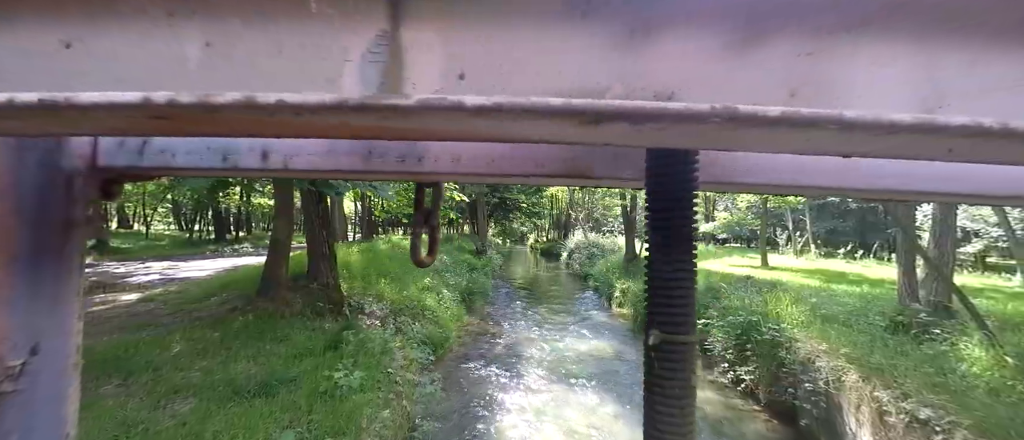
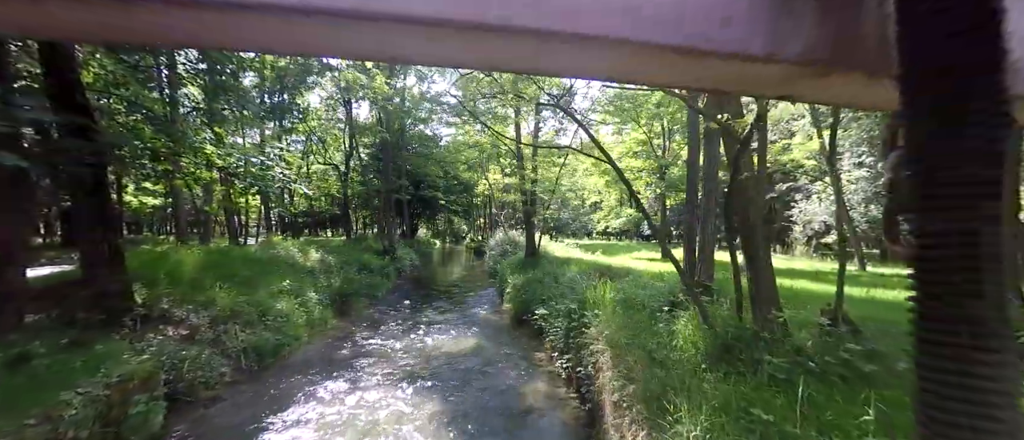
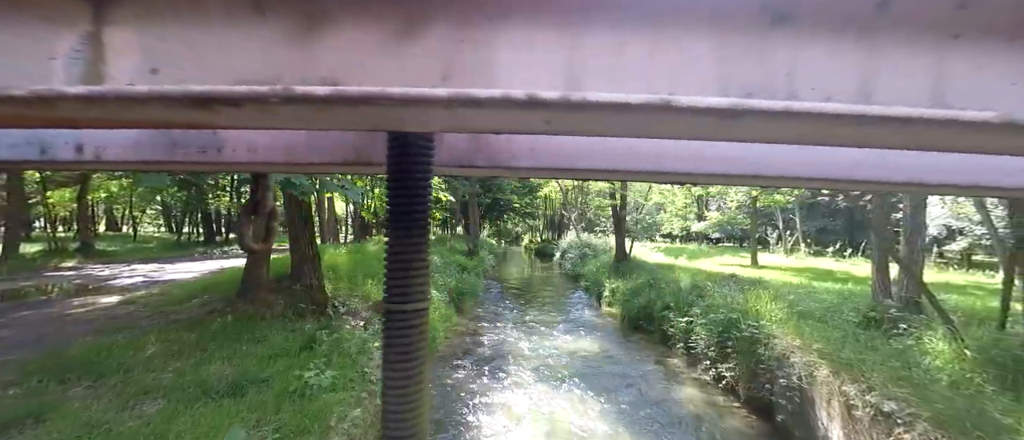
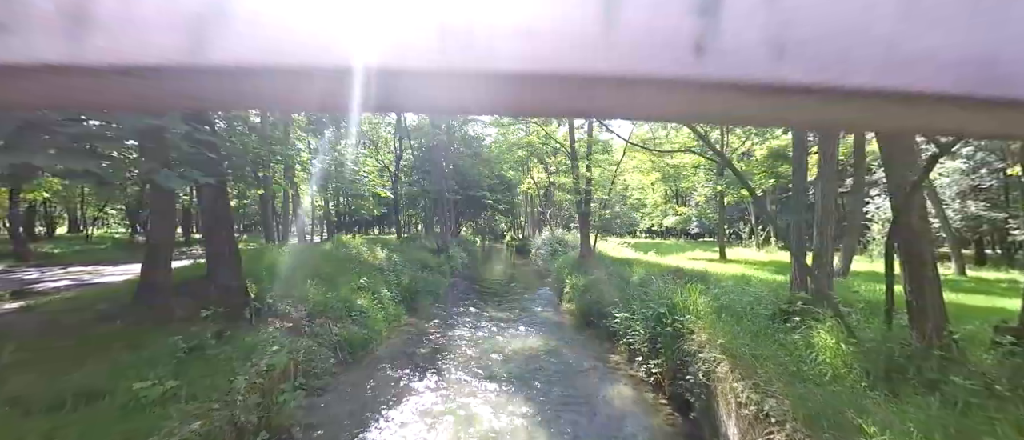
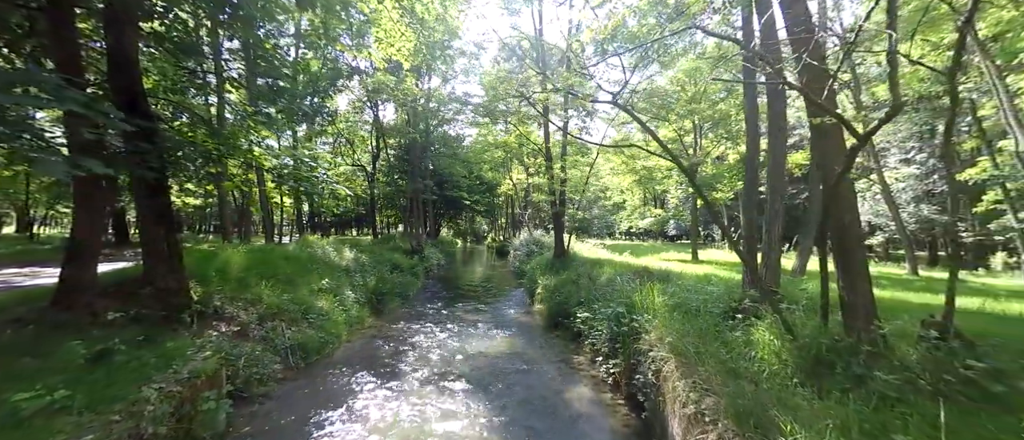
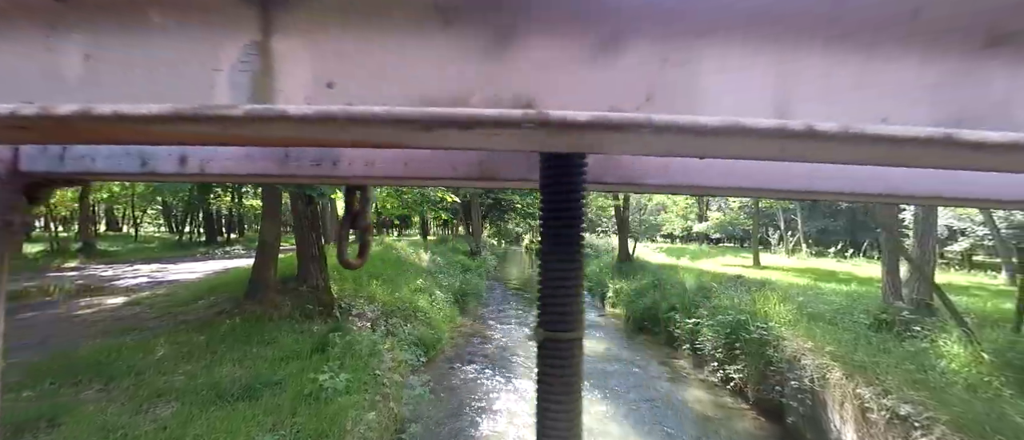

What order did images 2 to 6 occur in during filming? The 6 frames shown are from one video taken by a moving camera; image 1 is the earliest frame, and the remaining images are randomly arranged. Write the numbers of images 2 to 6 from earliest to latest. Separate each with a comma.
6, 3, 4, 5, 2
